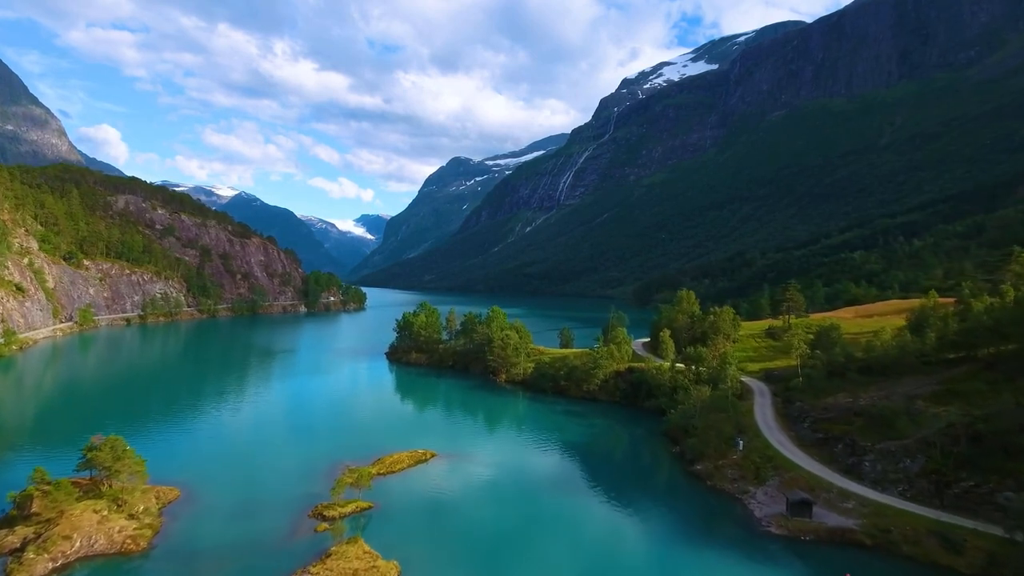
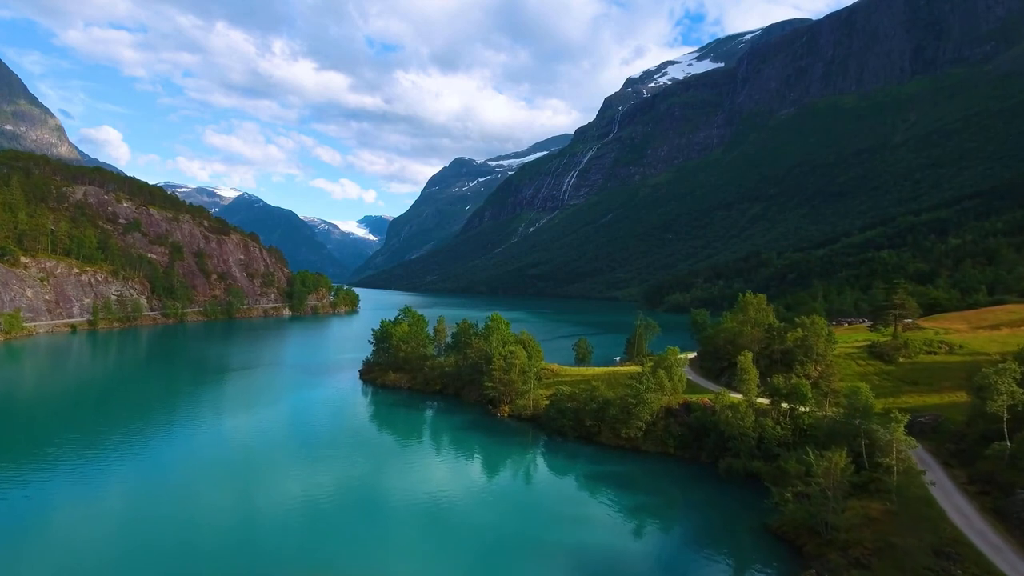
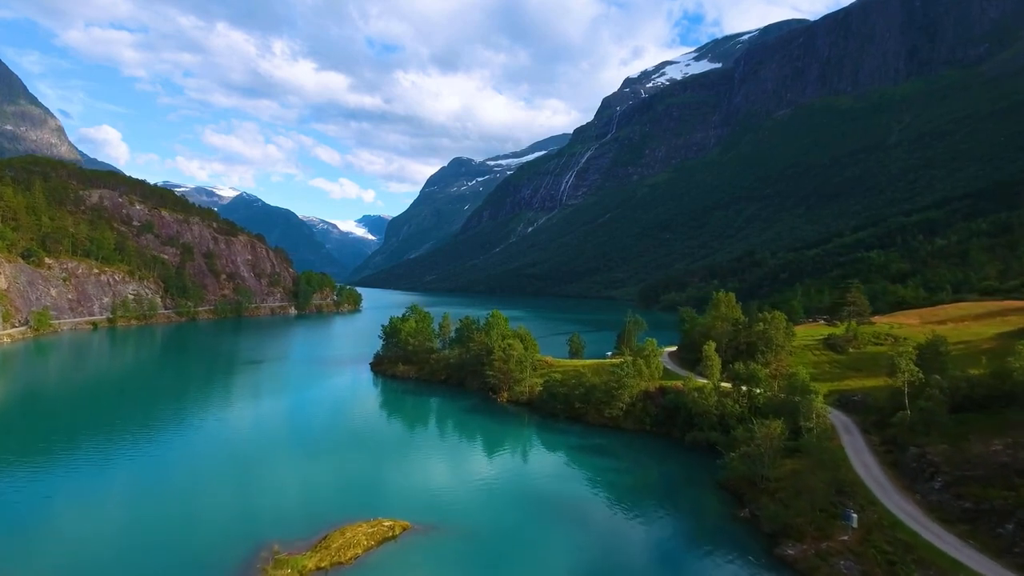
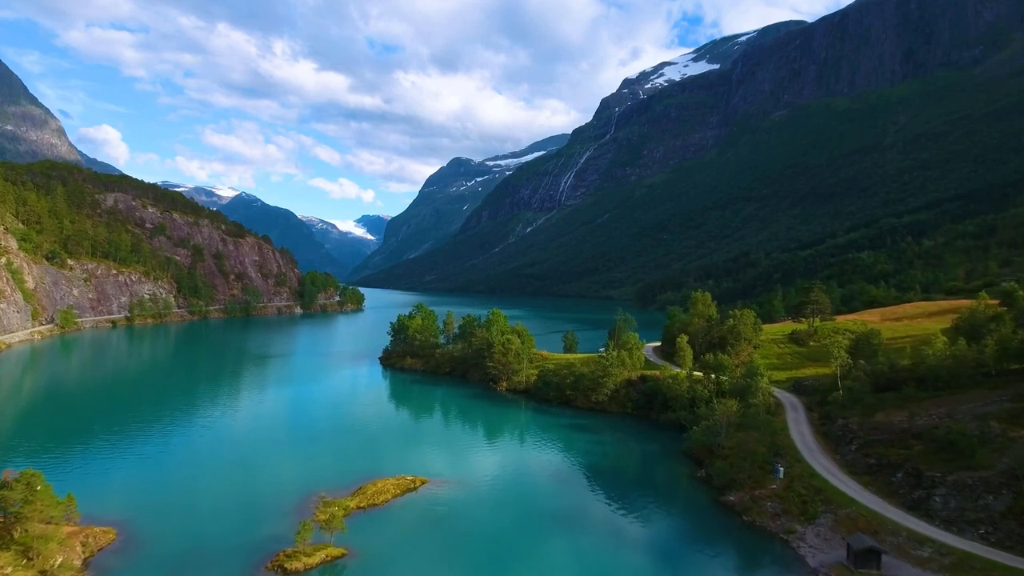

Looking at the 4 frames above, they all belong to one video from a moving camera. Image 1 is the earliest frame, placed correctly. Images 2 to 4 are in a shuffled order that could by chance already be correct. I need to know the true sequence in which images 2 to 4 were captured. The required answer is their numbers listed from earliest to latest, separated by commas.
4, 3, 2
